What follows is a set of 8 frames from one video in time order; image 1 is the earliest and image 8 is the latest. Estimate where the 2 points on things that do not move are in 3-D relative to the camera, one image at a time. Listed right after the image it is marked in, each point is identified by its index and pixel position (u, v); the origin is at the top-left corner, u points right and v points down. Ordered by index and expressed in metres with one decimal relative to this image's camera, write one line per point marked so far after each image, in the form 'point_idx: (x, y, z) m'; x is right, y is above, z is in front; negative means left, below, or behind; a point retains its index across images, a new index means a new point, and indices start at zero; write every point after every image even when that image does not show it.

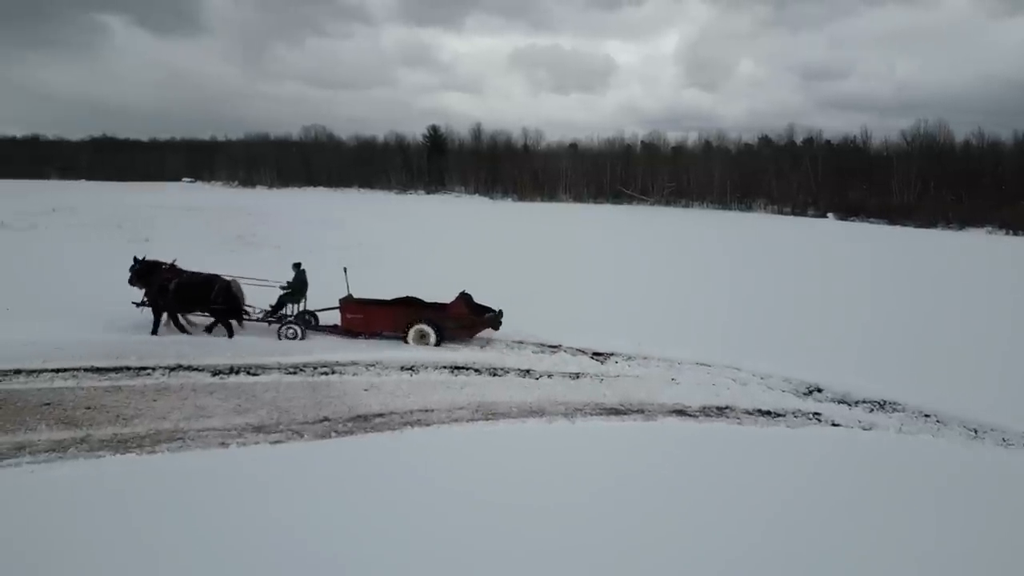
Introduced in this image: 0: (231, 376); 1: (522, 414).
0: (-3.7, -1.2, +8.9) m
1: (+0.3, -1.5, +8.2) m
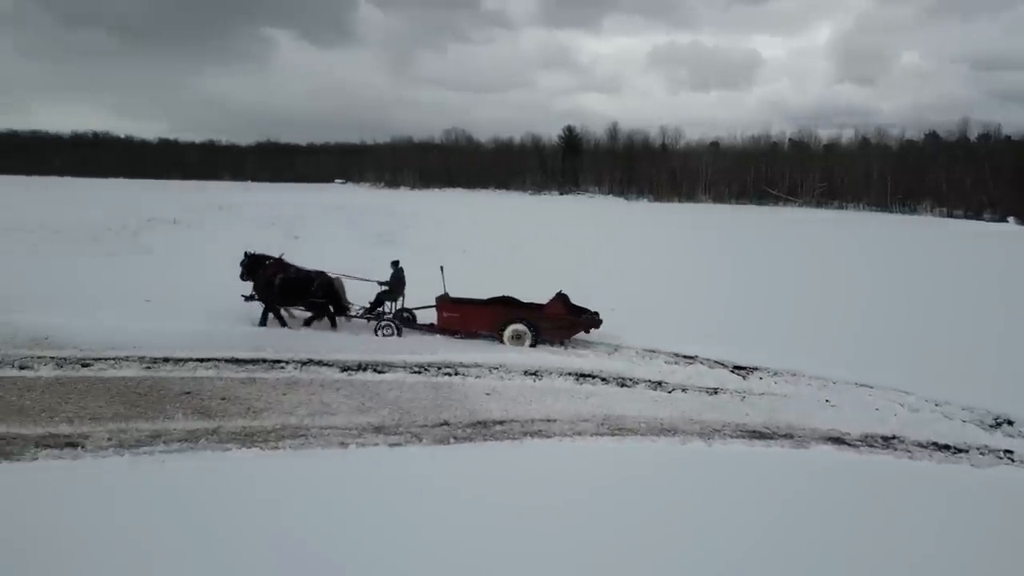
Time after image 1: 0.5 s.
0: (-2.1, -1.2, +9.4) m
1: (+1.6, -1.7, +7.9) m
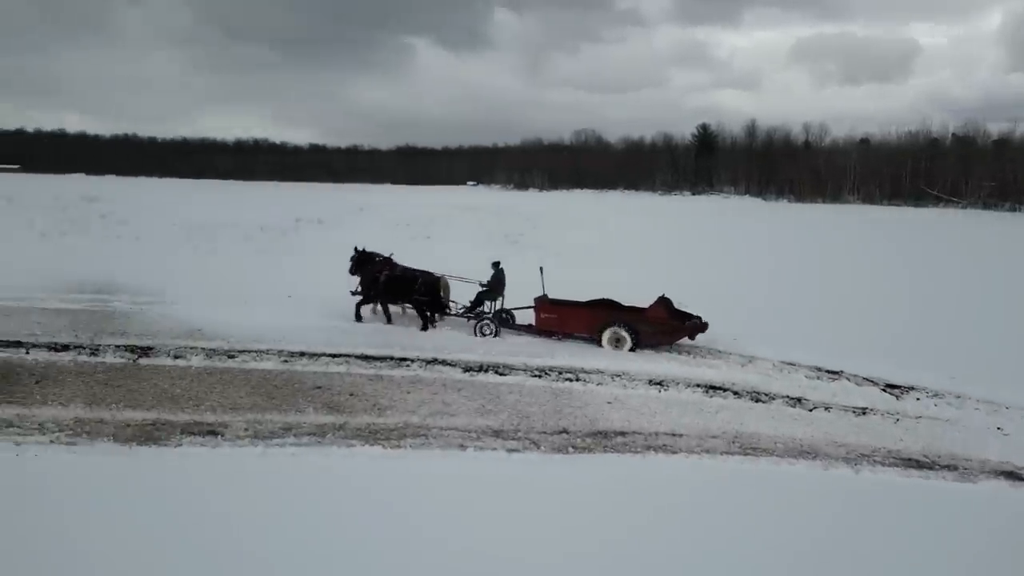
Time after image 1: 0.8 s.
0: (-0.4, -1.2, +9.4) m
1: (+3.0, -1.8, +7.2) m
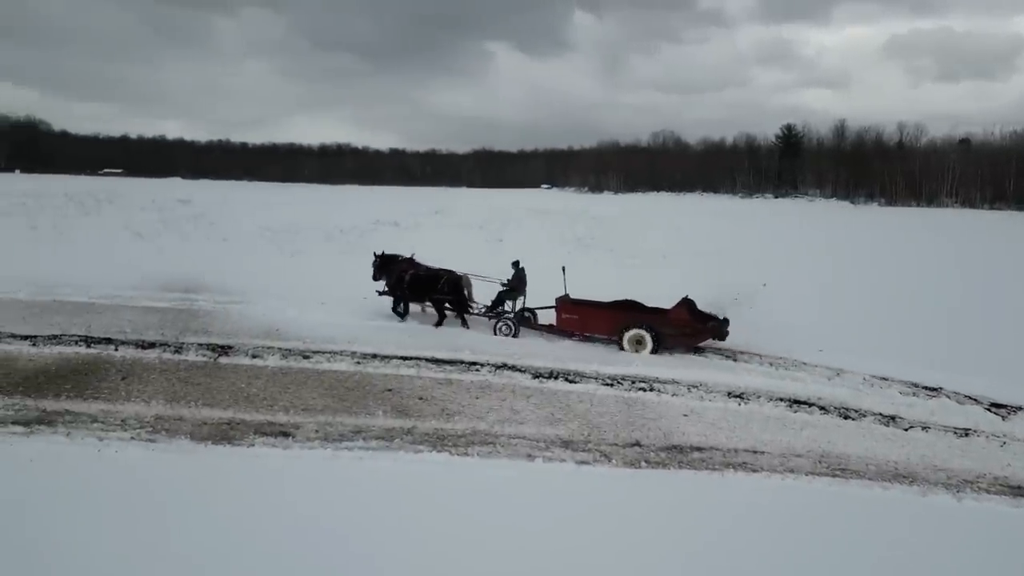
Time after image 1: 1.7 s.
0: (+0.5, -1.3, +9.2) m
1: (+3.7, -1.9, +6.7) m
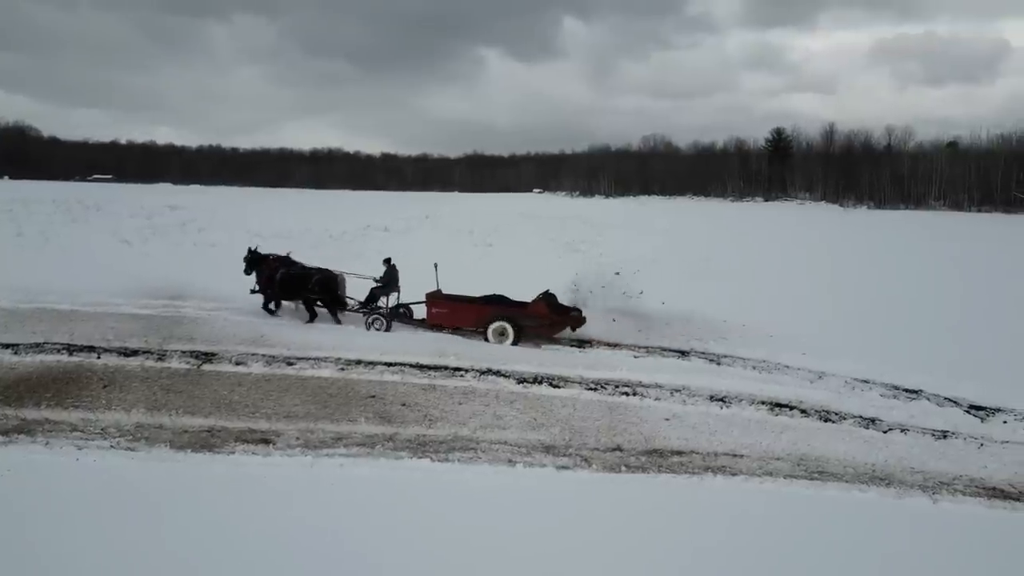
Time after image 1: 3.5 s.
0: (+0.3, -1.4, +9.2) m
1: (+3.5, -1.9, +6.8) m
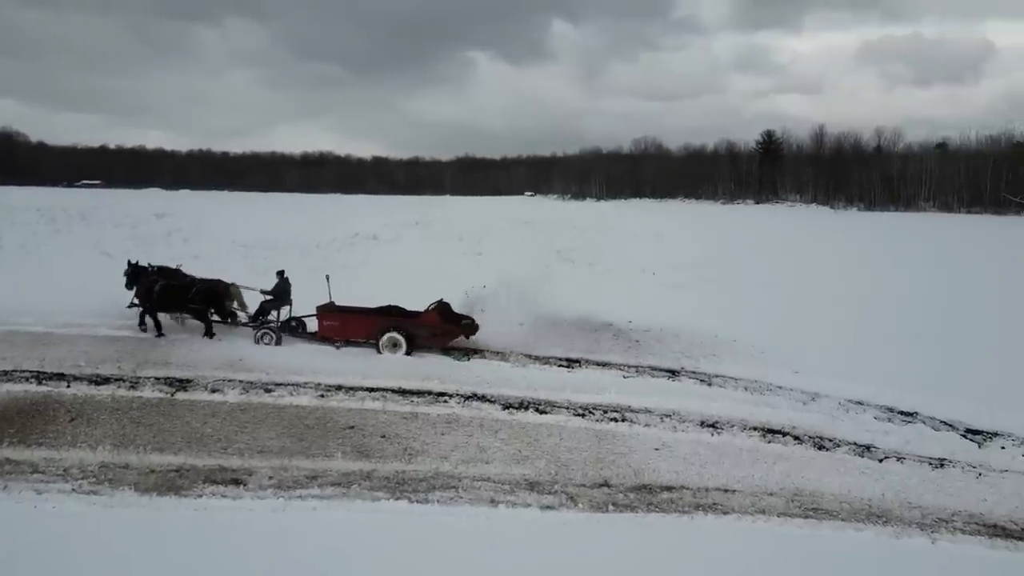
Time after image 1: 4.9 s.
0: (+0.1, -1.7, +8.9) m
1: (+3.3, -2.2, +6.5) m
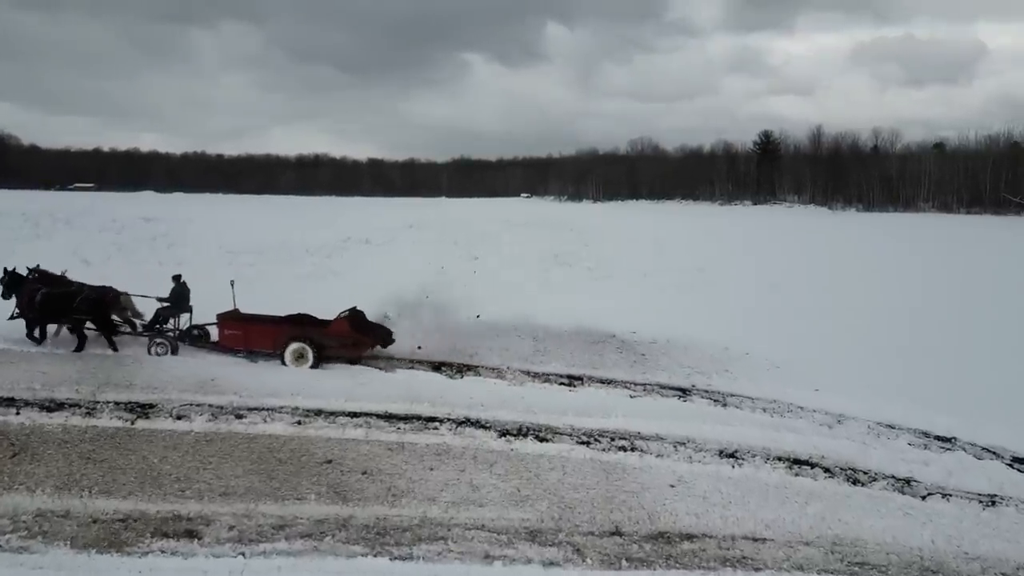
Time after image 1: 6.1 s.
0: (+0.1, -1.8, +8.1) m
1: (+3.3, -2.4, +5.6) m
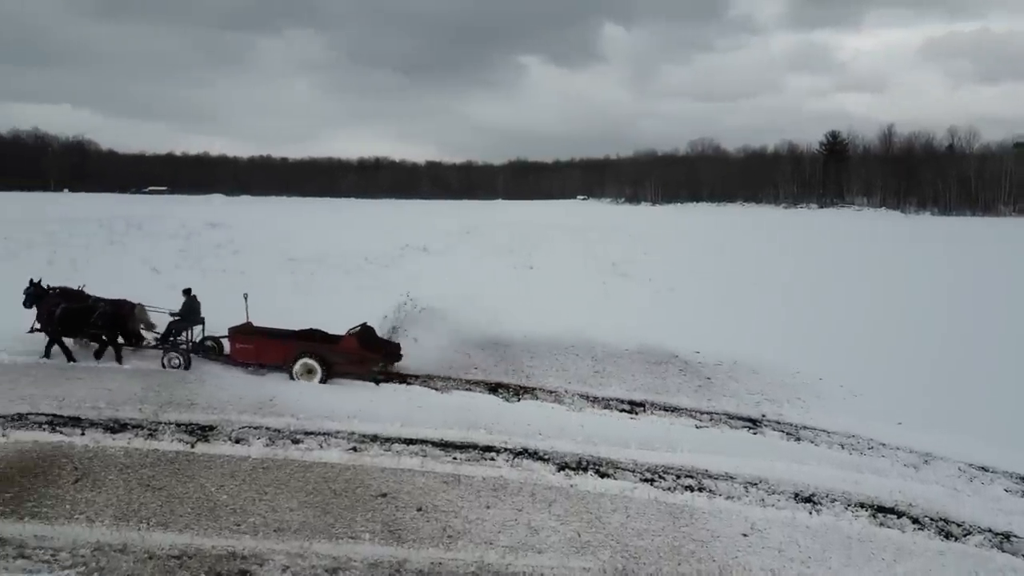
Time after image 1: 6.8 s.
0: (+0.8, -2.2, +7.7) m
1: (+3.8, -2.7, +5.0) m
